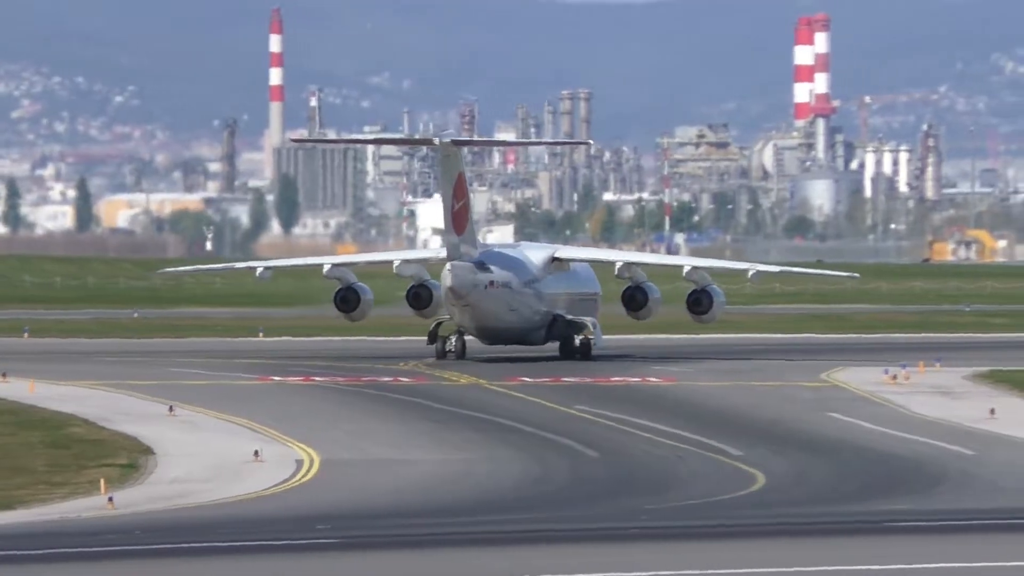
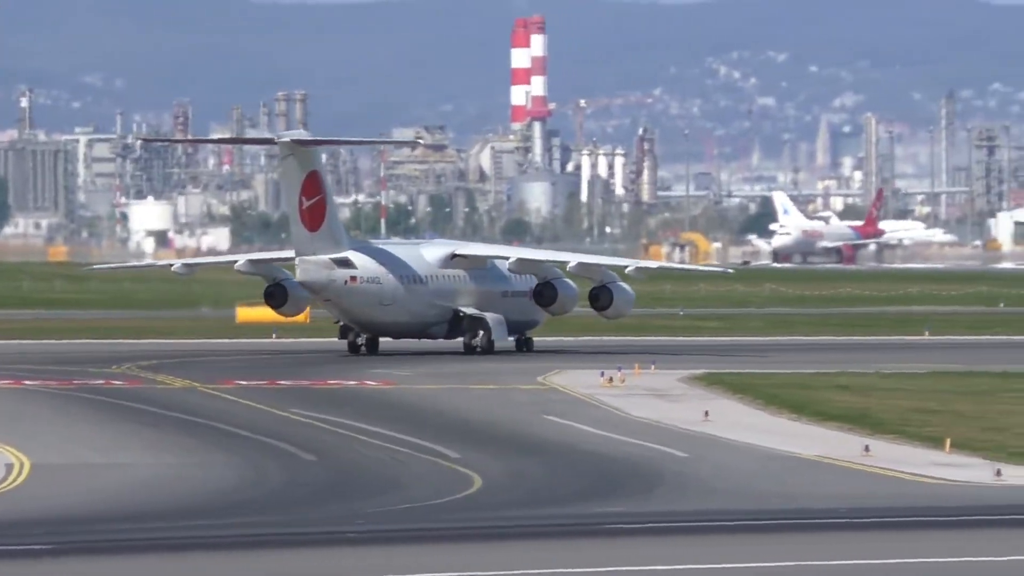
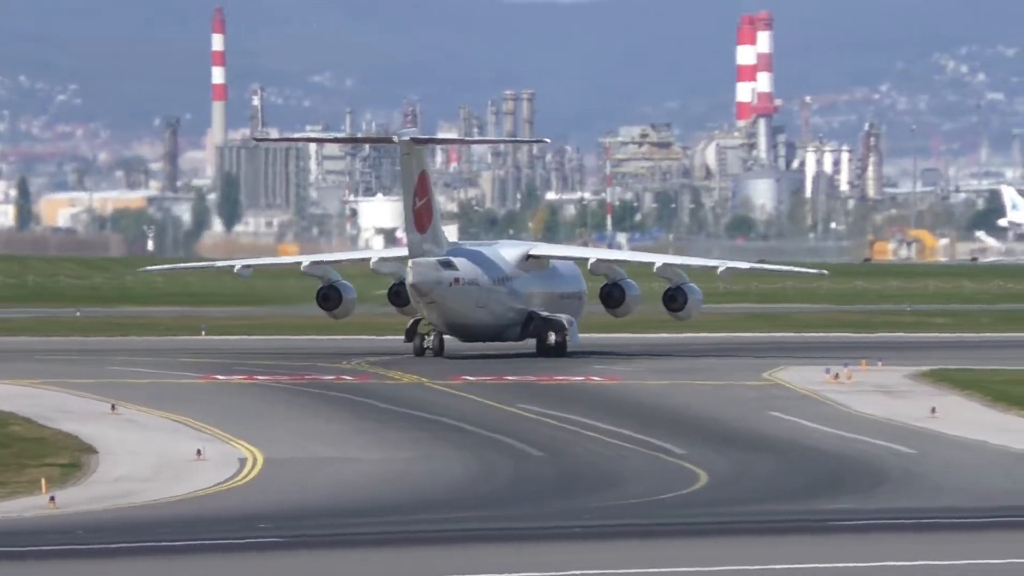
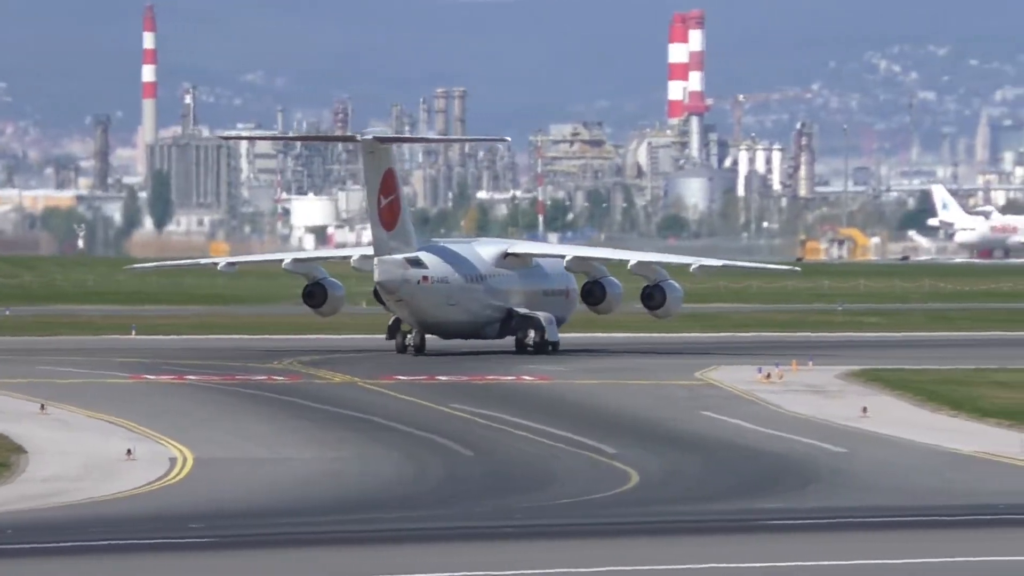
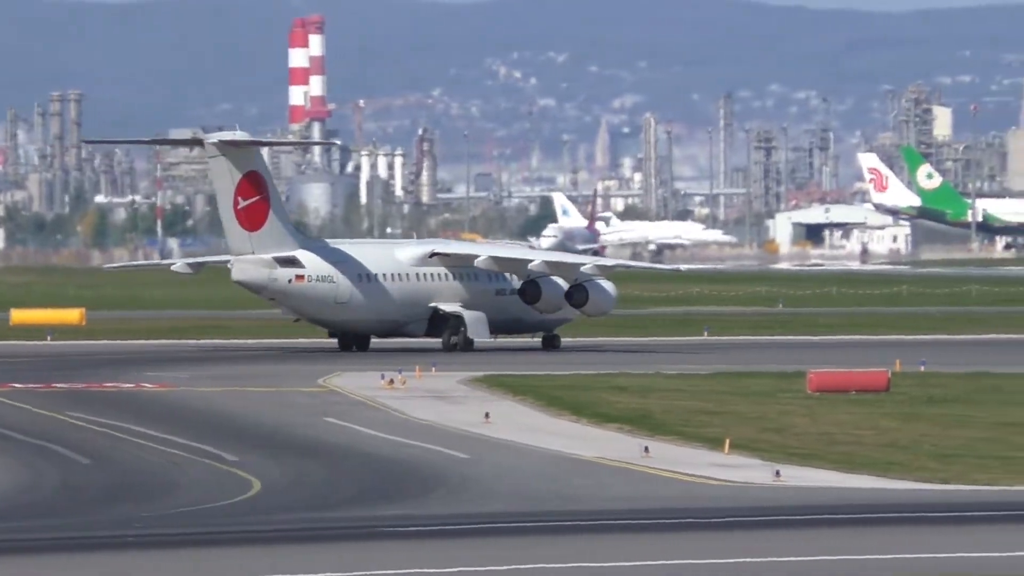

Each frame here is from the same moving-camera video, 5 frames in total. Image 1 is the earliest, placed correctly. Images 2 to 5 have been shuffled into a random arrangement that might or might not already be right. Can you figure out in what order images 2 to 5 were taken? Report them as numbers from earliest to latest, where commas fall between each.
3, 4, 2, 5
